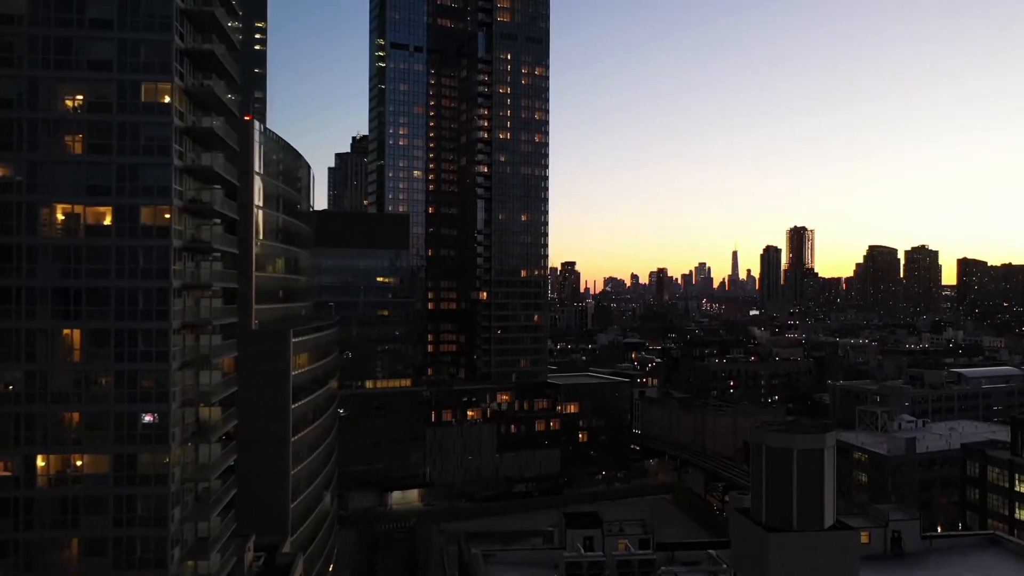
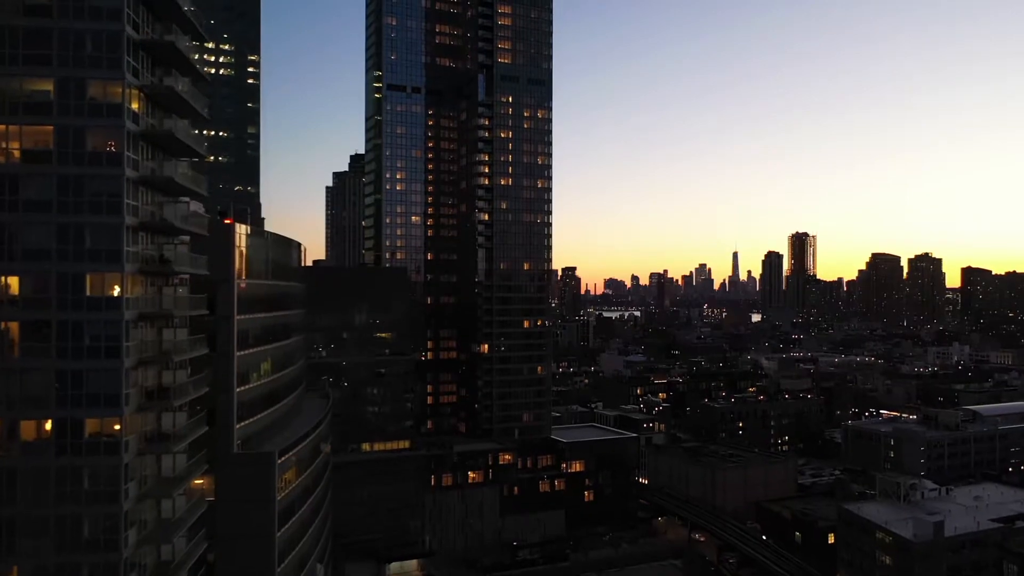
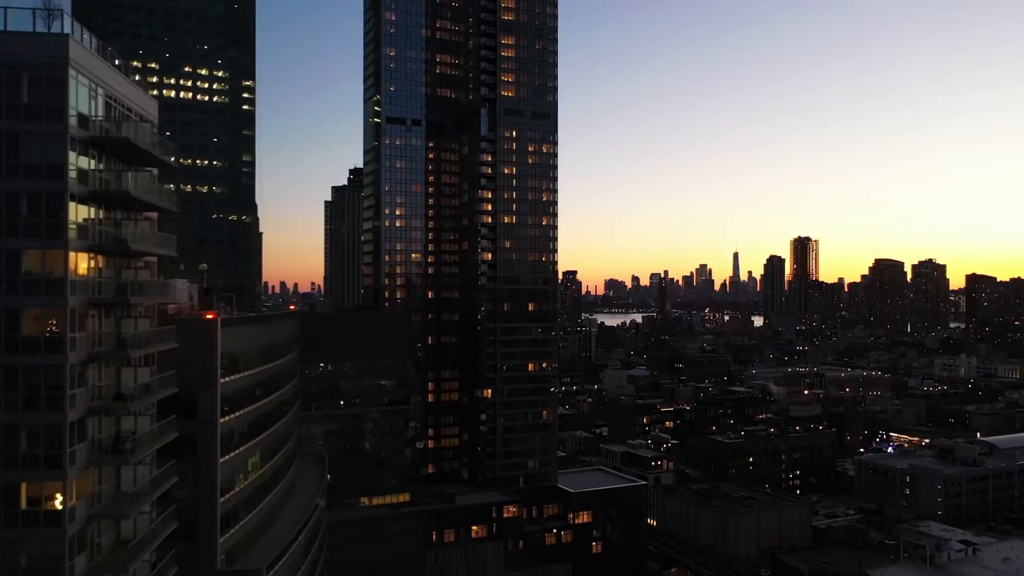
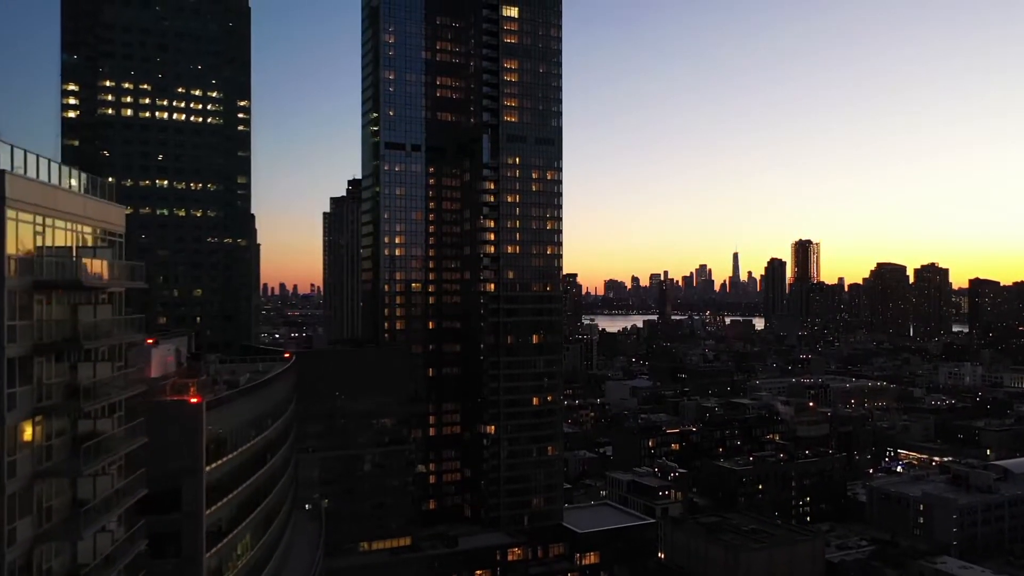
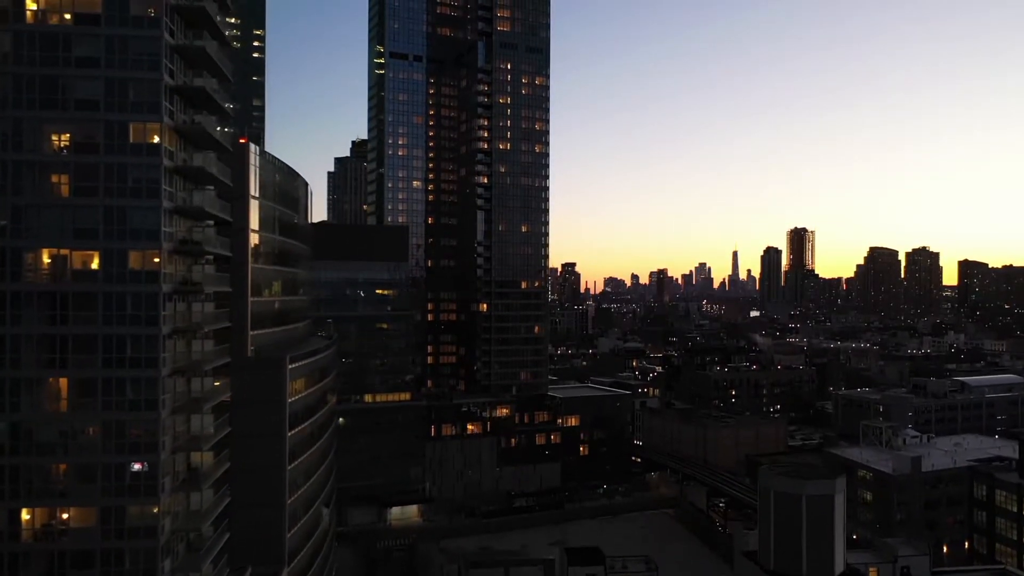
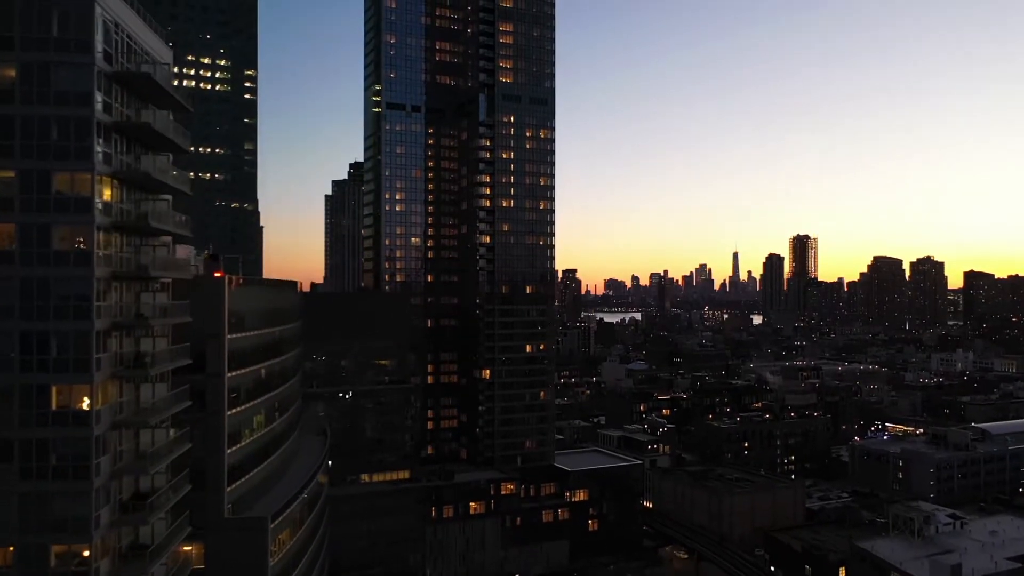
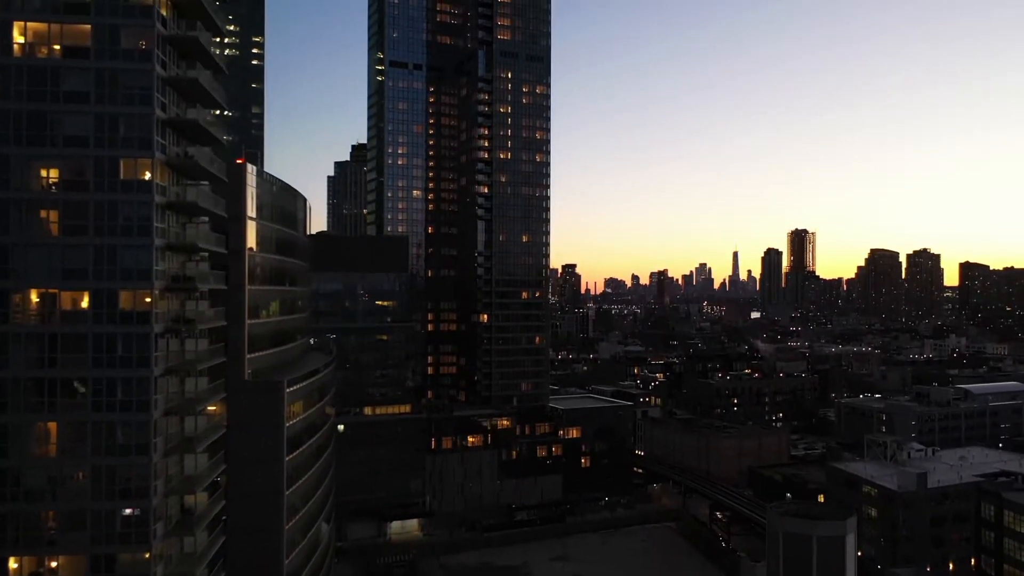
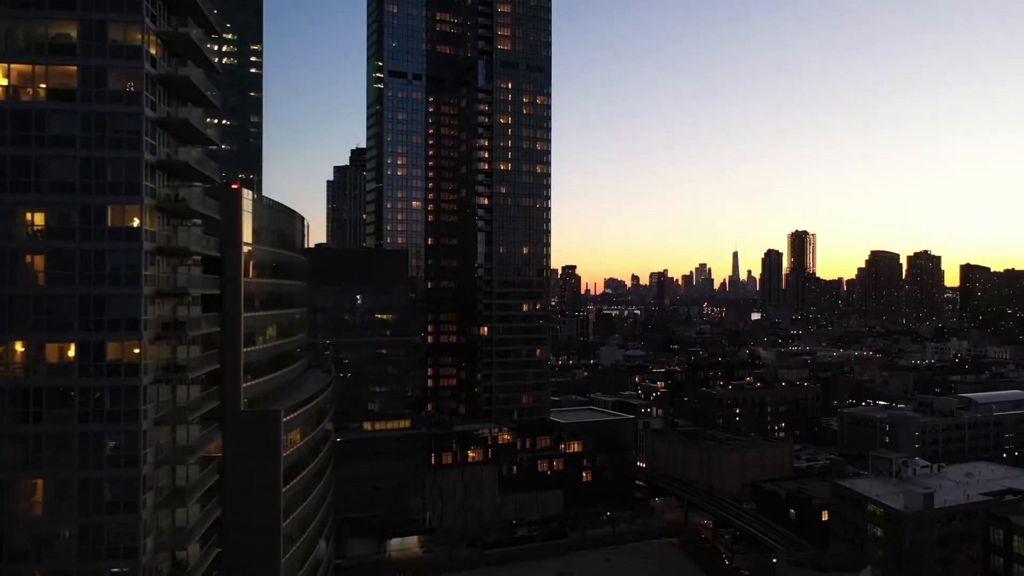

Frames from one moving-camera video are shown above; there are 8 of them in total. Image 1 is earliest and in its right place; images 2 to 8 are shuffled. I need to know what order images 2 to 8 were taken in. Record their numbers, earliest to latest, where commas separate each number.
5, 7, 8, 2, 6, 3, 4
